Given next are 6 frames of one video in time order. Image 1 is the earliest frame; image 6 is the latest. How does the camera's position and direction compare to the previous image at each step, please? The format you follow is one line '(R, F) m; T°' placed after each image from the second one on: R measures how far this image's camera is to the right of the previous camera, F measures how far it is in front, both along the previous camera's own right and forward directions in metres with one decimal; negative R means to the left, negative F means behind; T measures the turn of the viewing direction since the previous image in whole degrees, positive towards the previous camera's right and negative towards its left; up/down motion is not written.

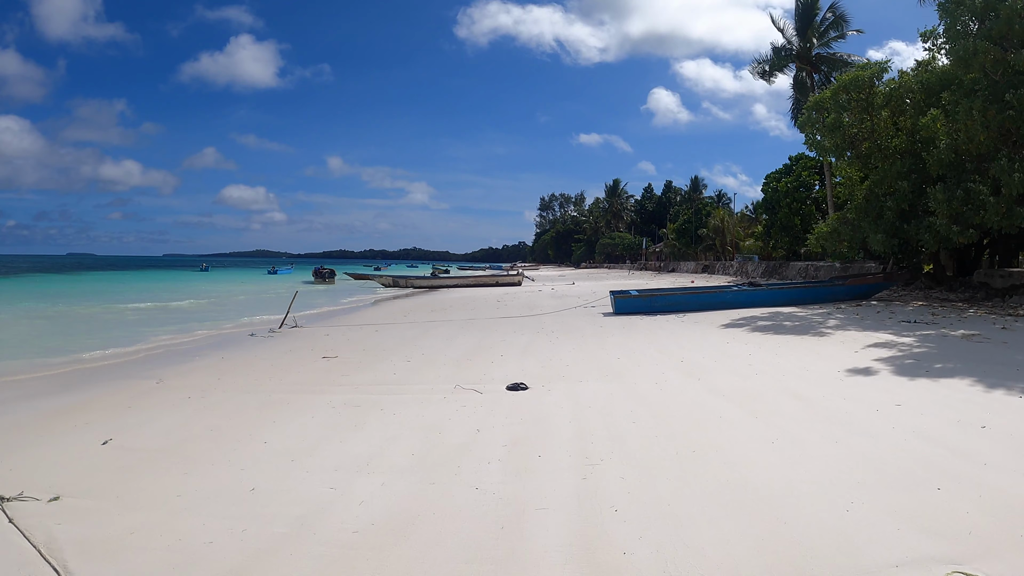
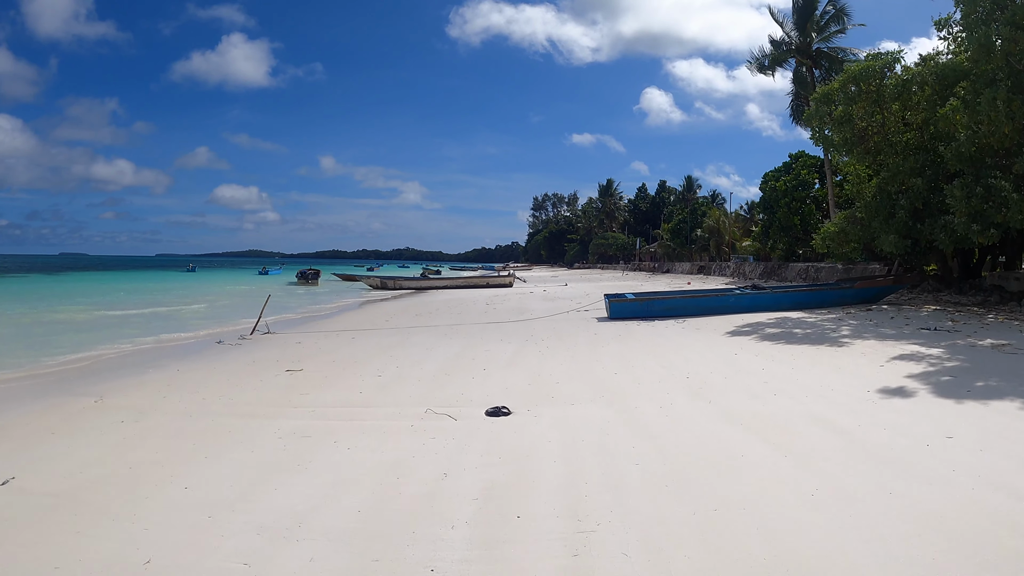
(+0.1, +0.9) m; +1°
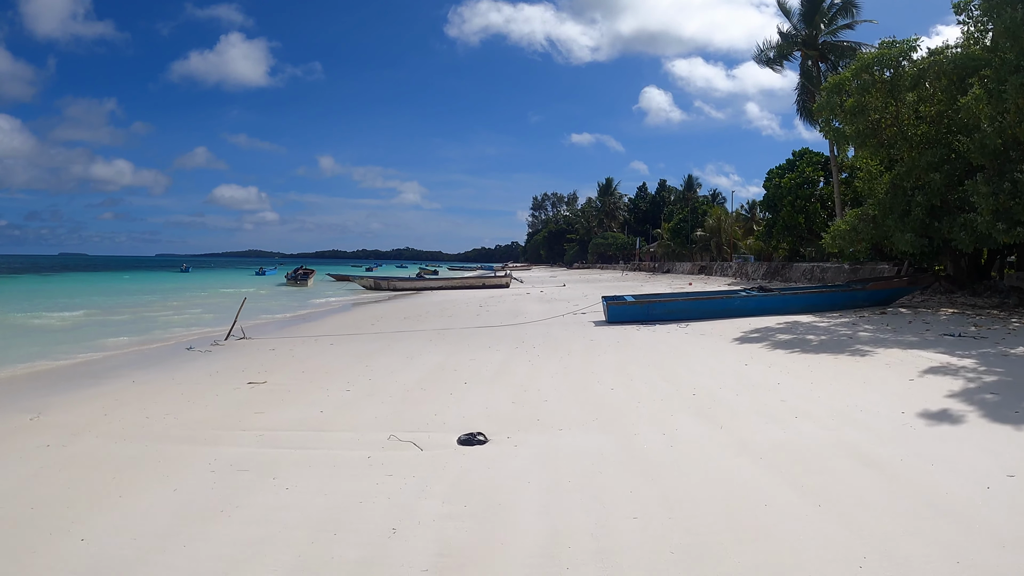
(+0.2, +0.8) m; 0°
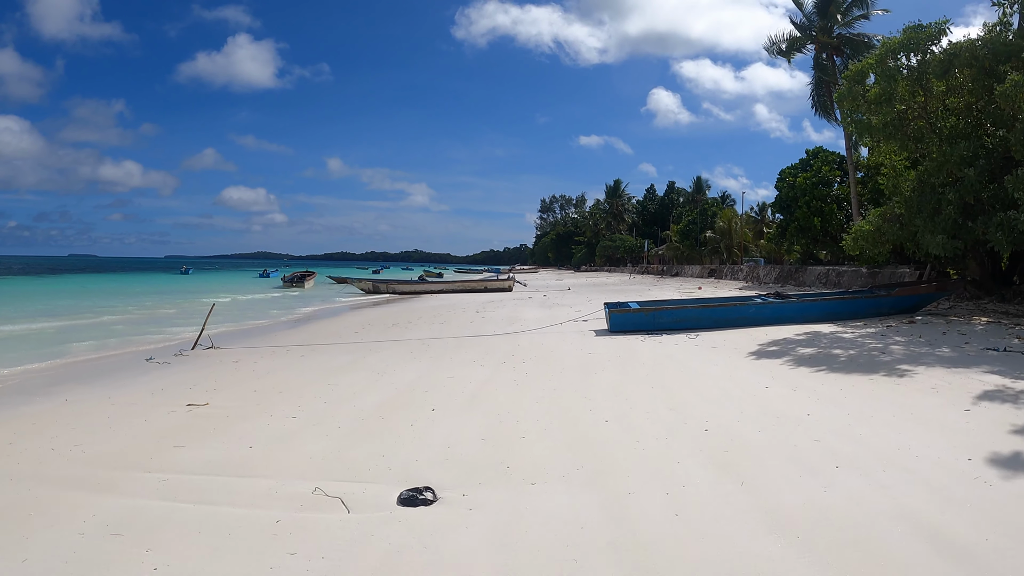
(+0.3, +1.0) m; -1°
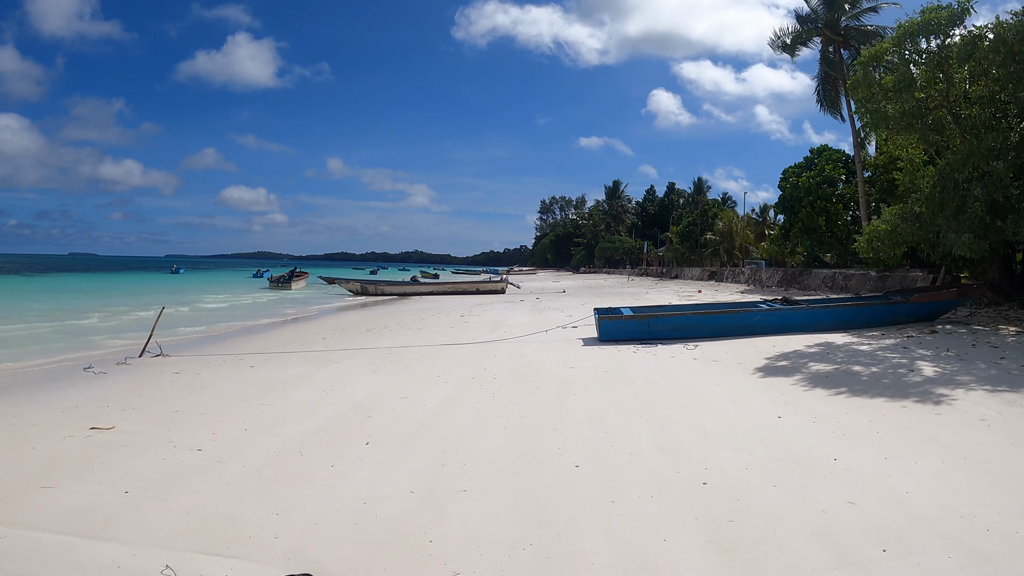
(+0.4, +1.1) m; 0°
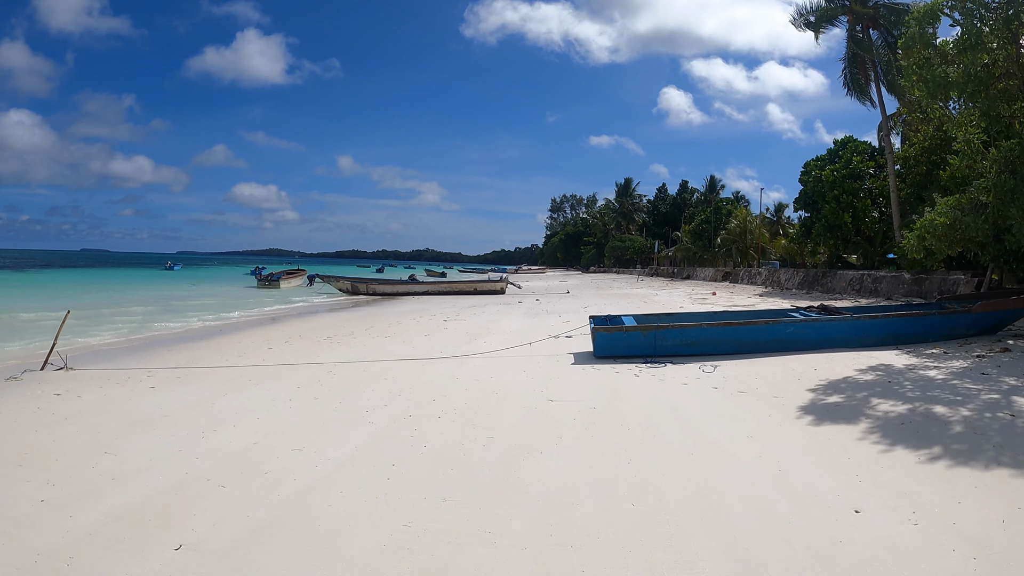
(+0.5, +1.8) m; -1°
